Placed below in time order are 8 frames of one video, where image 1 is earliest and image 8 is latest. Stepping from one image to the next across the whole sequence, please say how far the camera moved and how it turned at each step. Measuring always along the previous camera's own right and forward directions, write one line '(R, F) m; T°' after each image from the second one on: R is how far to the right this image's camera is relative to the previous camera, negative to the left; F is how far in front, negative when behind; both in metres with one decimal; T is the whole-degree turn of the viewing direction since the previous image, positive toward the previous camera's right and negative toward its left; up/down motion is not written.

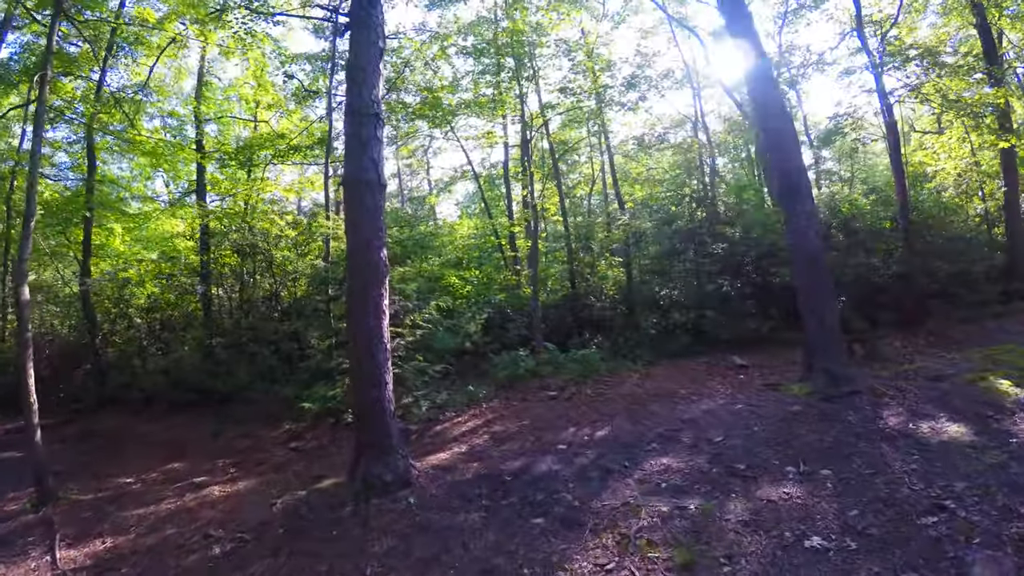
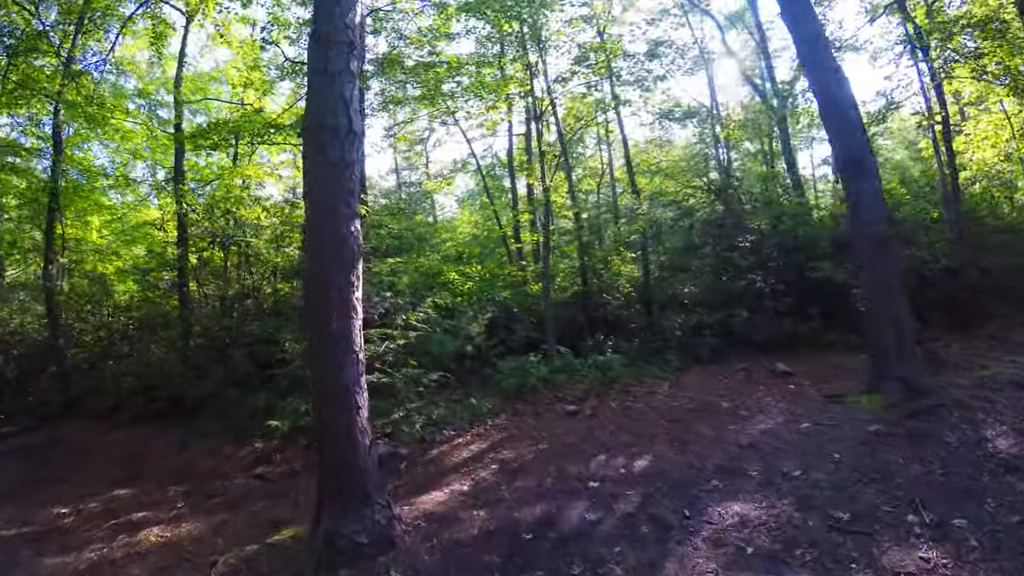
(-0.1, +1.7) m; 0°
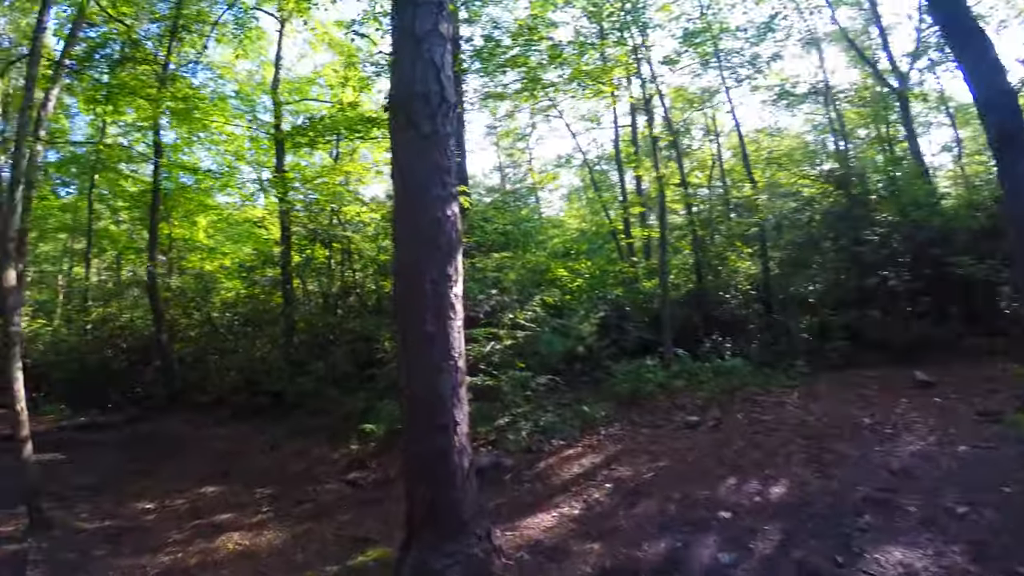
(-0.1, +0.7) m; -6°
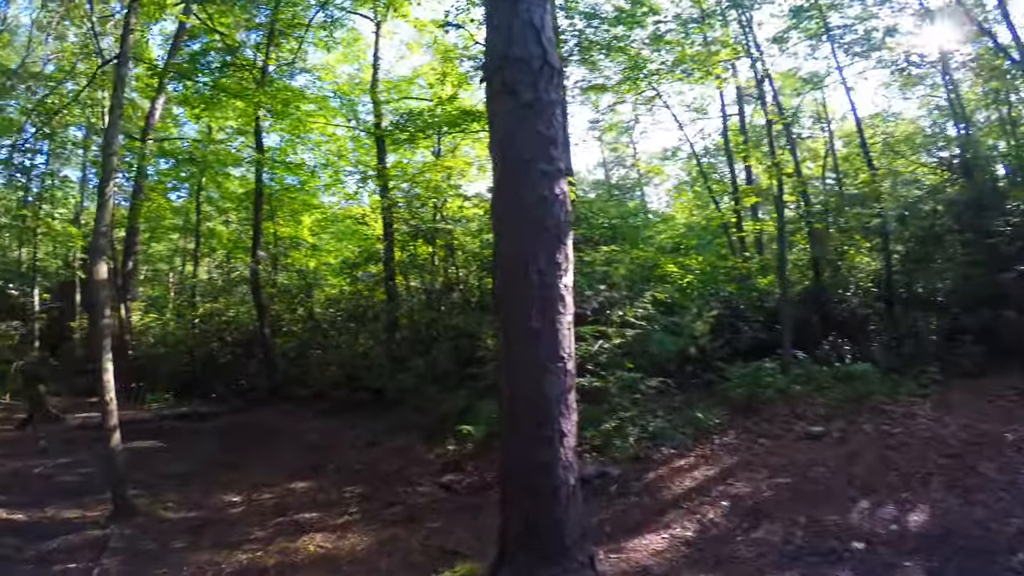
(0.0, +0.4) m; -6°
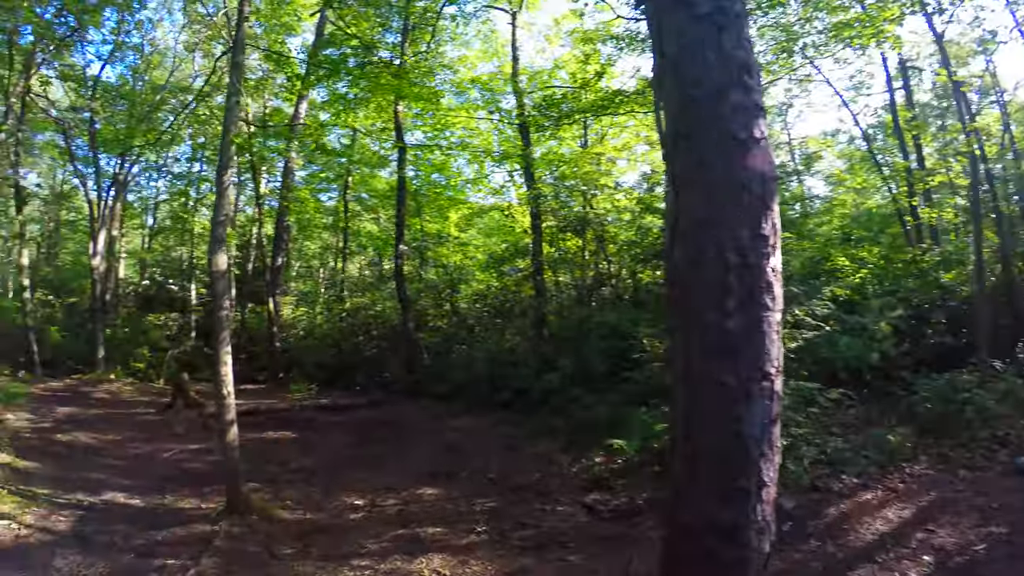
(0.0, +0.7) m; -9°
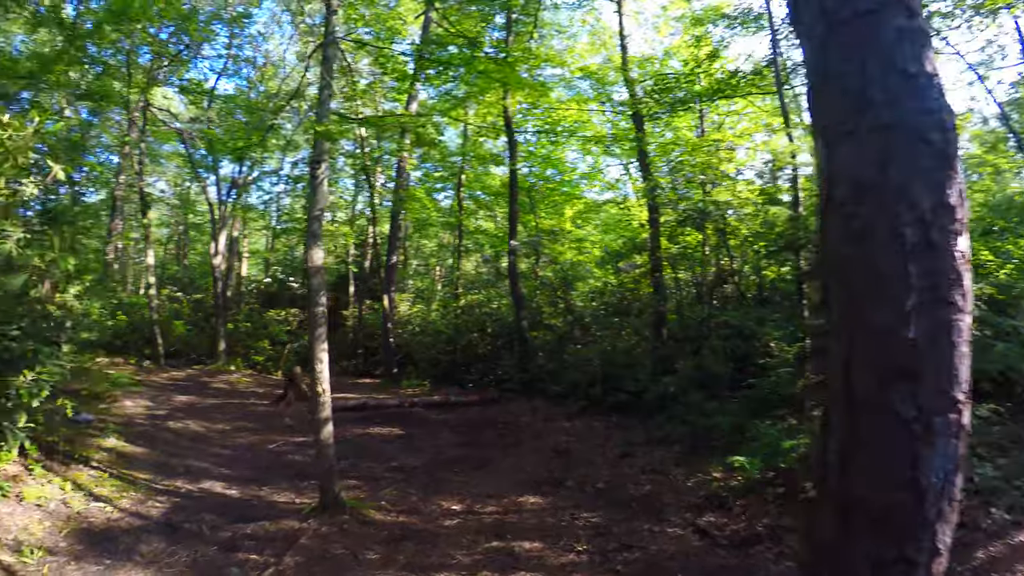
(0.0, +0.4) m; -7°
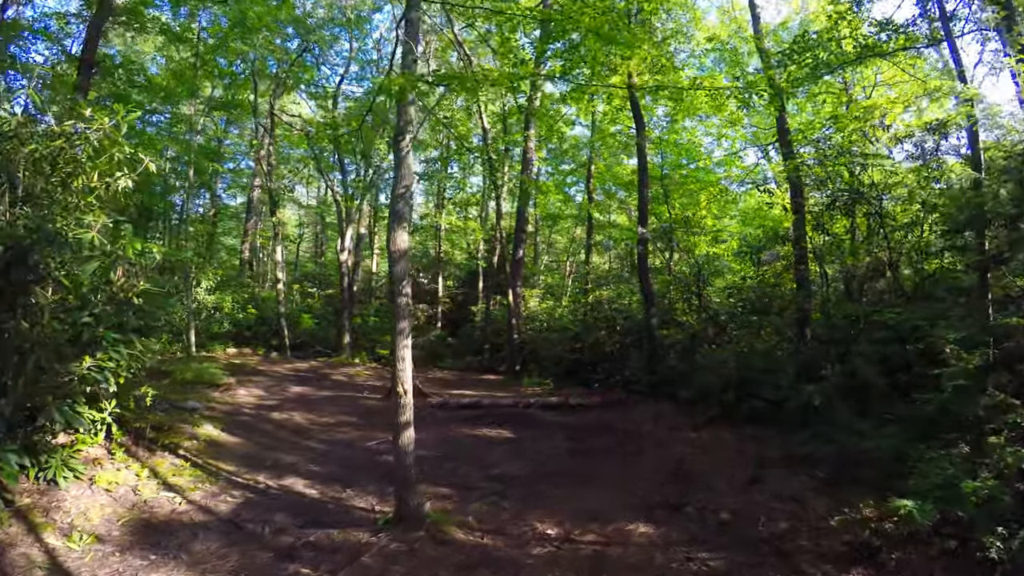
(+0.1, +0.8) m; -8°
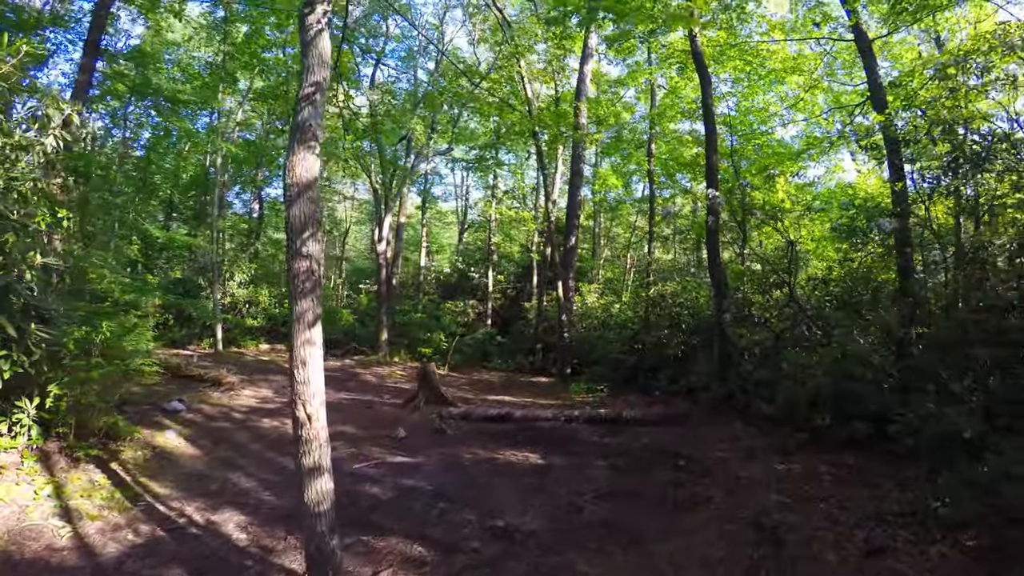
(+0.3, +1.8) m; -4°
